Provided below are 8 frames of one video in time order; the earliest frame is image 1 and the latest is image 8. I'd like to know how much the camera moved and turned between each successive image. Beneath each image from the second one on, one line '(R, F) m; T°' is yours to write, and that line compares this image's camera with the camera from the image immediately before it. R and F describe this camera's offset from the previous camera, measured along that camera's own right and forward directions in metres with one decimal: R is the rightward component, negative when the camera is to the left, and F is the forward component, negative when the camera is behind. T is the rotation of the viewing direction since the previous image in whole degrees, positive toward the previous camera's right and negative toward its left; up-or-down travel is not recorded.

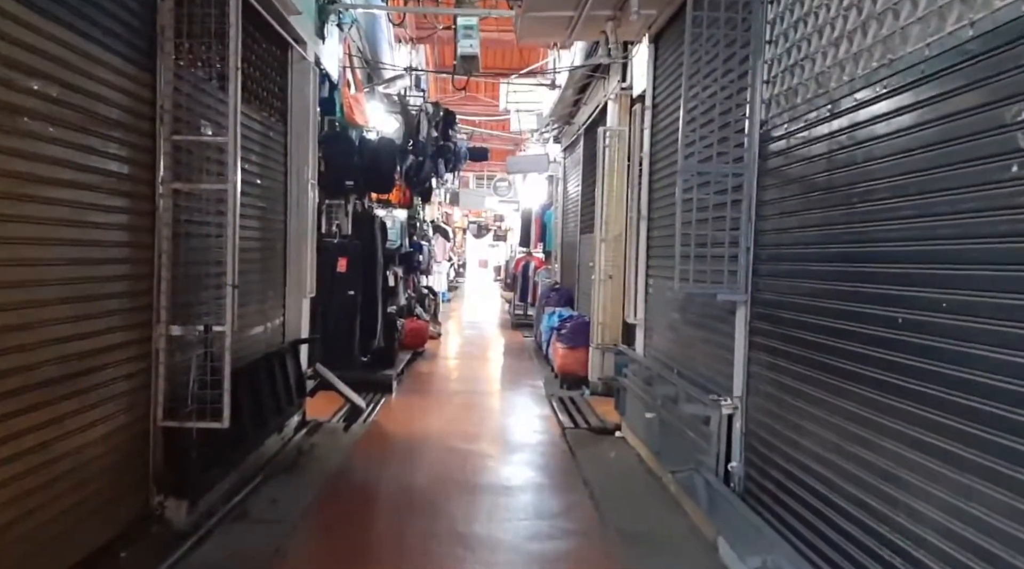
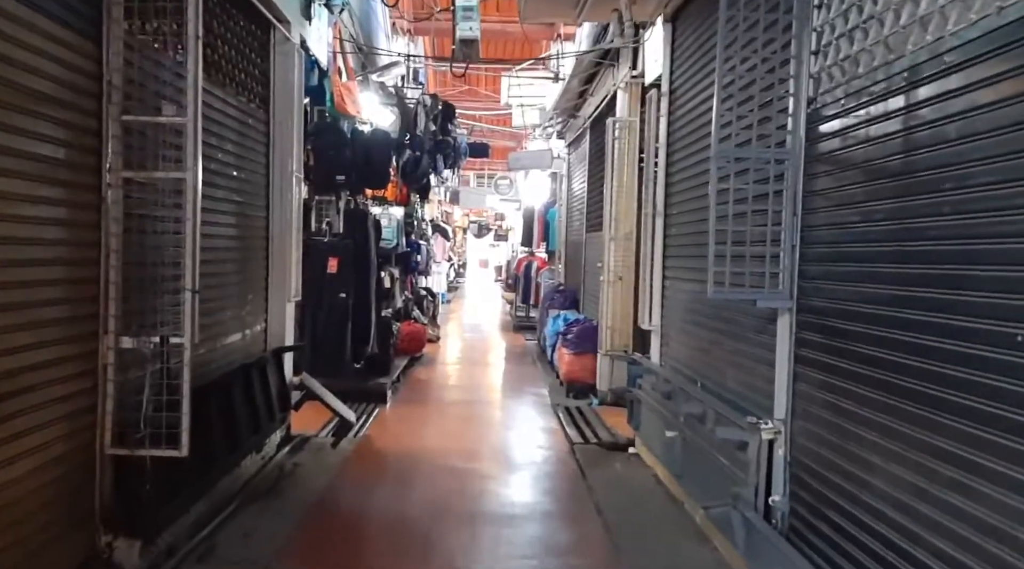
(0.0, +0.5) m; 0°
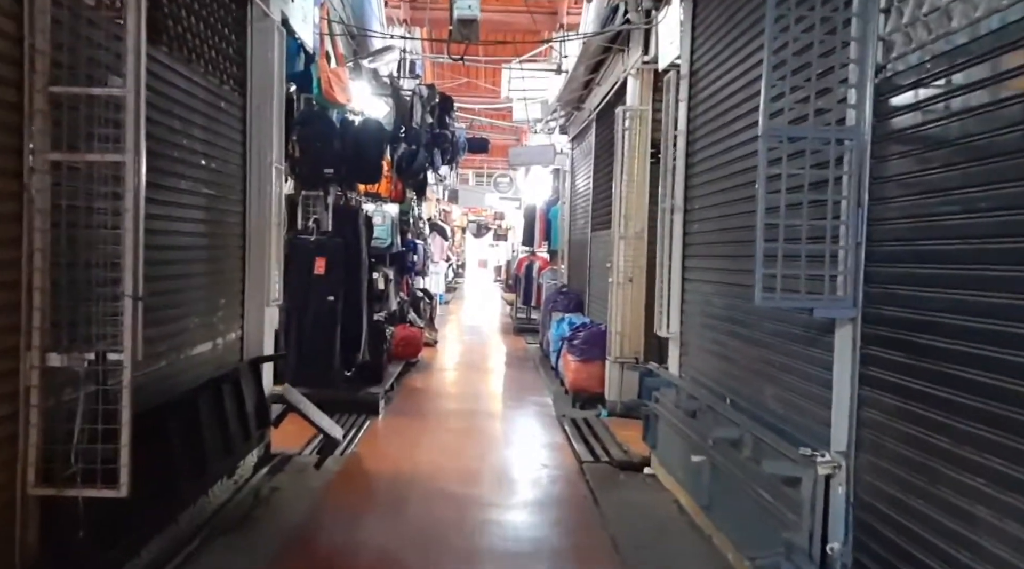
(0.0, +0.5) m; 0°
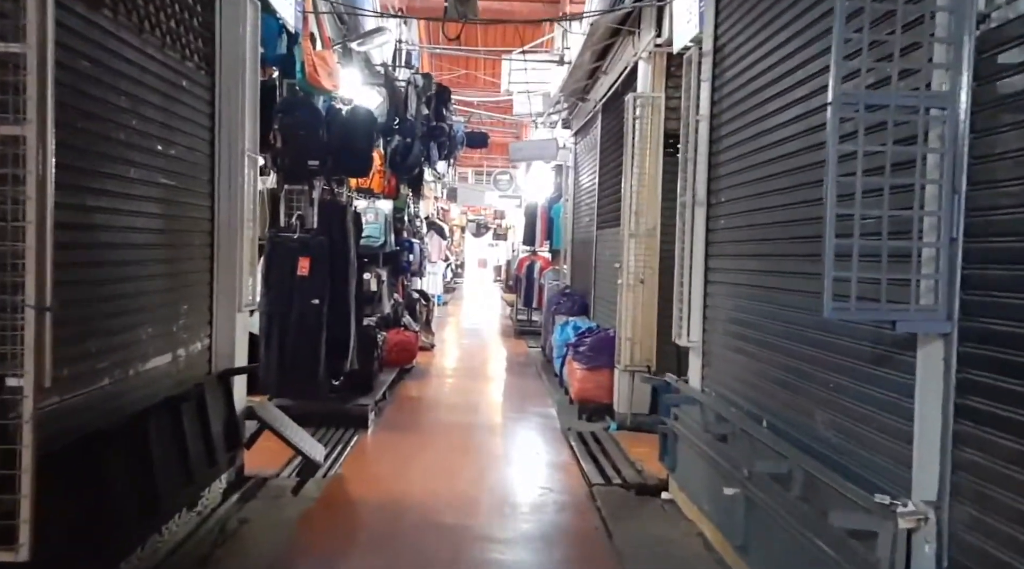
(0.0, +0.5) m; 0°
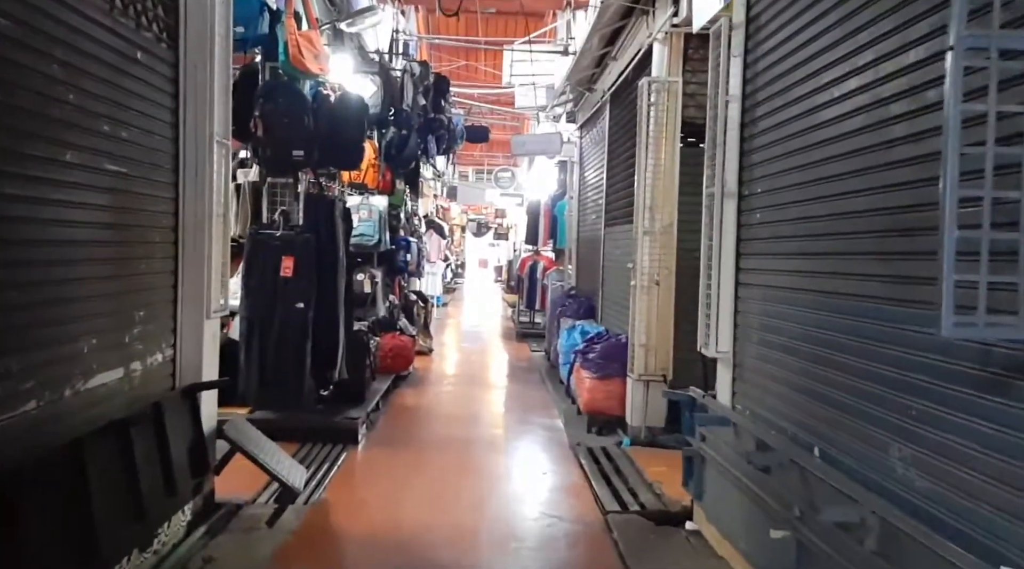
(0.0, +0.5) m; 0°
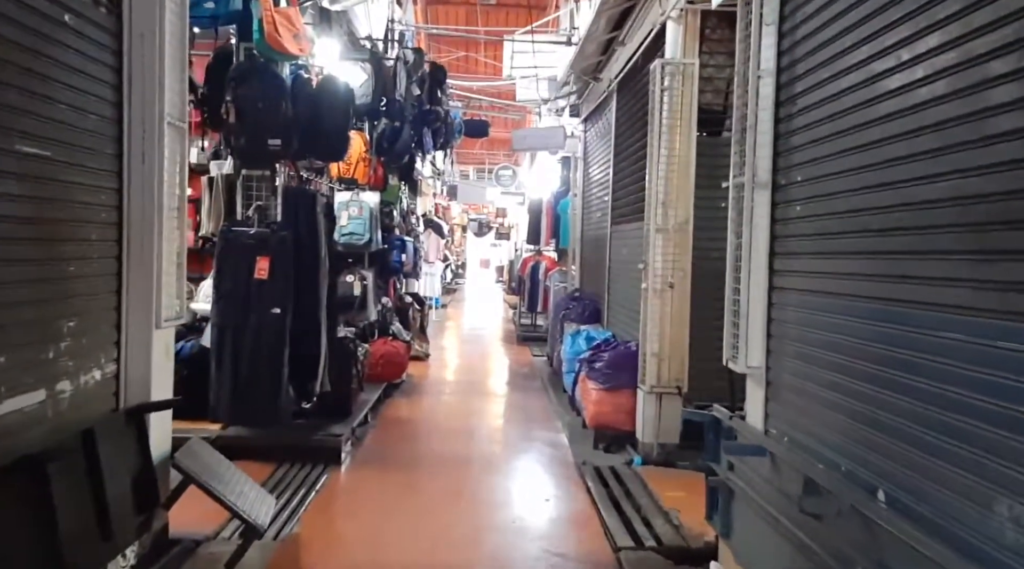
(0.0, +0.5) m; 0°
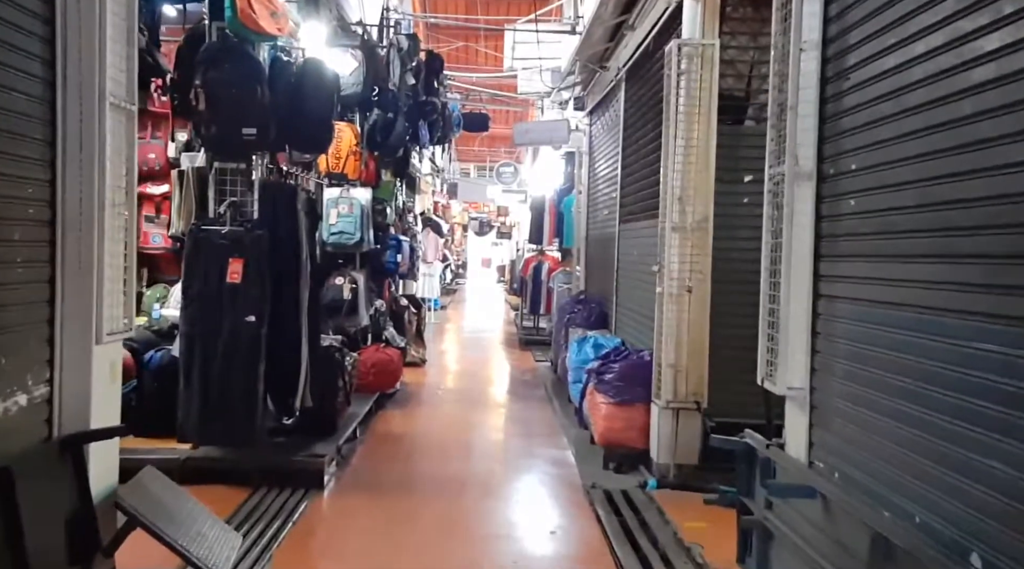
(0.0, +0.4) m; 0°
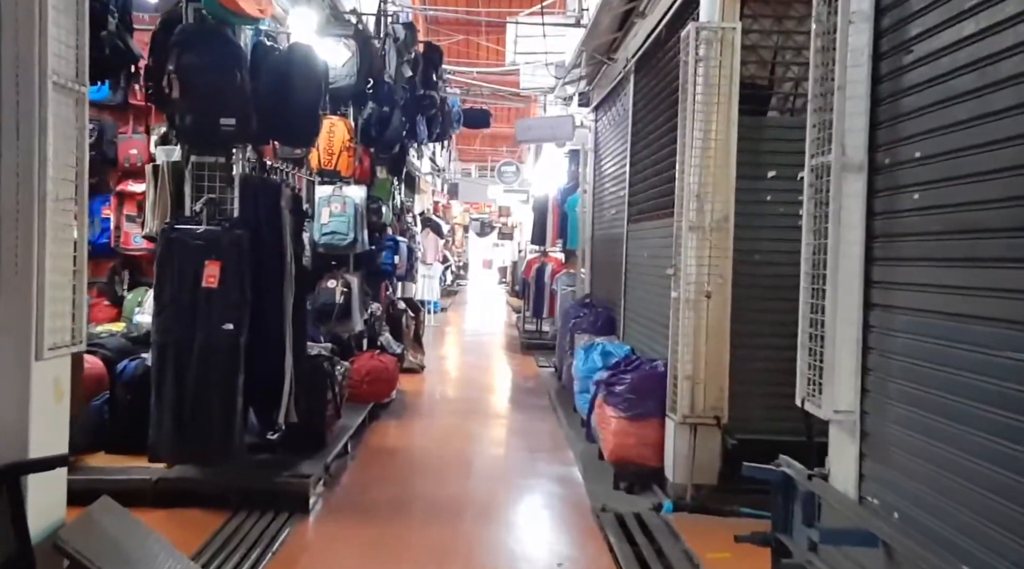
(0.0, +0.3) m; 0°
